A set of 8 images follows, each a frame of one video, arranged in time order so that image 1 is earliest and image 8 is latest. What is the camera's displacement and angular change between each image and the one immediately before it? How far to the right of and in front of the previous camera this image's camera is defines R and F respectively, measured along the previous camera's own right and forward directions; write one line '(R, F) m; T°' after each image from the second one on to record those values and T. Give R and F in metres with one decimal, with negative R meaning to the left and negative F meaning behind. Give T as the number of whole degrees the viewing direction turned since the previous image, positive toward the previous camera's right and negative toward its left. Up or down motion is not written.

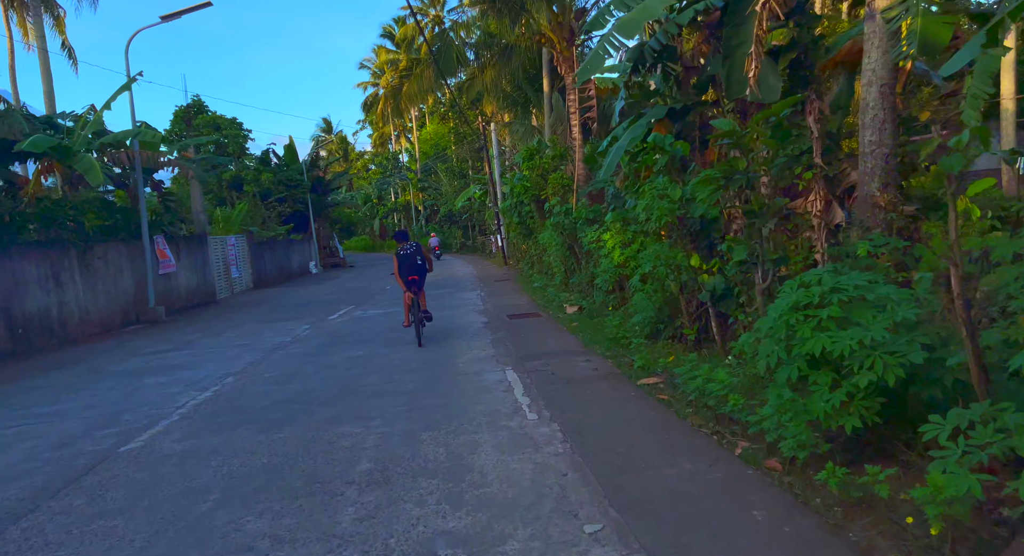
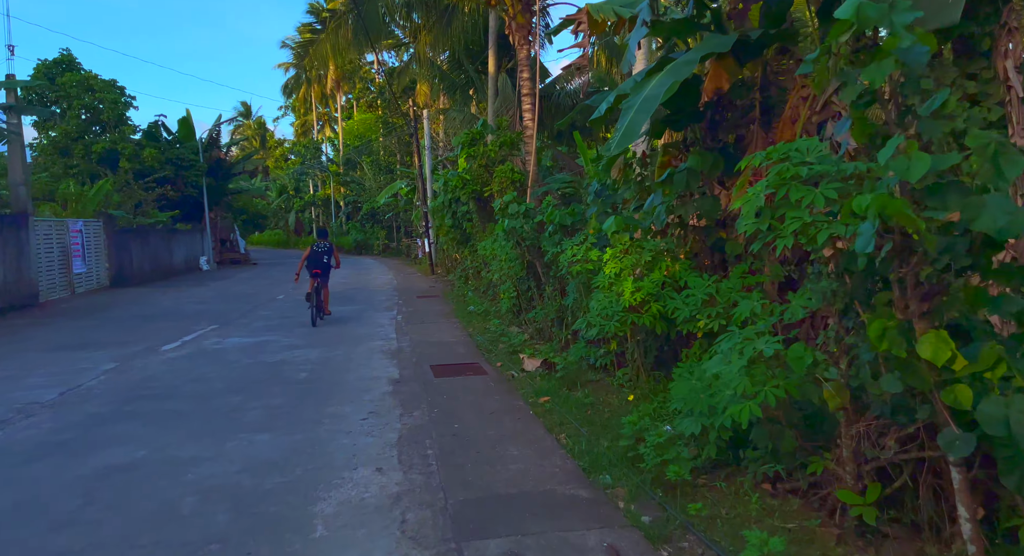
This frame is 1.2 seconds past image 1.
(-0.1, +4.3) m; +6°
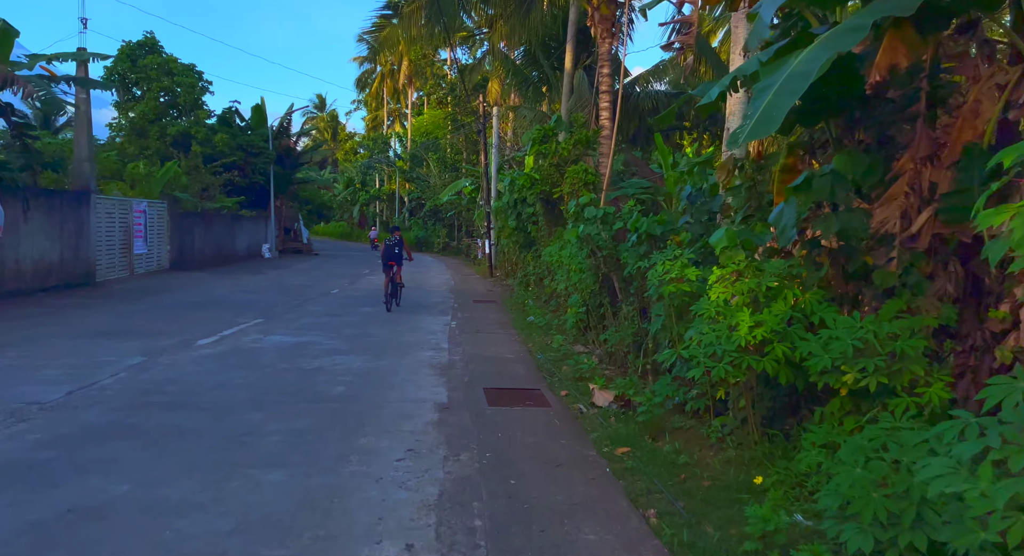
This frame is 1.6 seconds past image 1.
(-0.2, +1.2) m; -5°
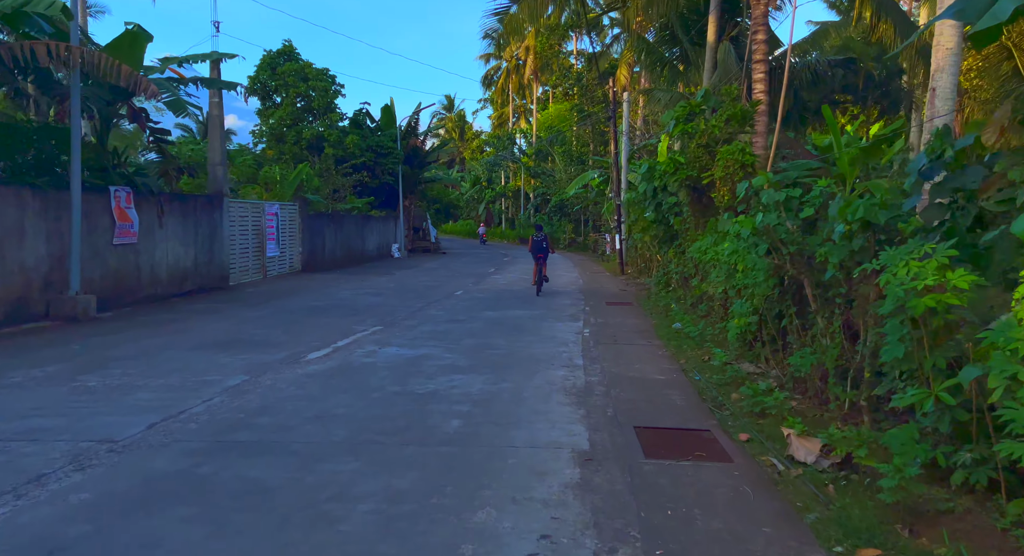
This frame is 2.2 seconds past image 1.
(-0.3, +1.5) m; -11°
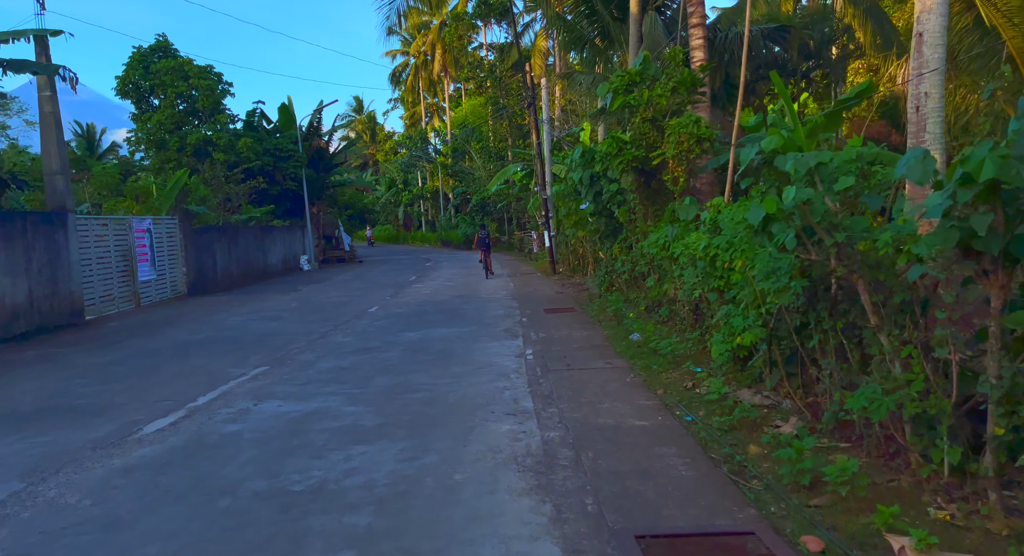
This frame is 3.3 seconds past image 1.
(+0.1, +2.2) m; +6°
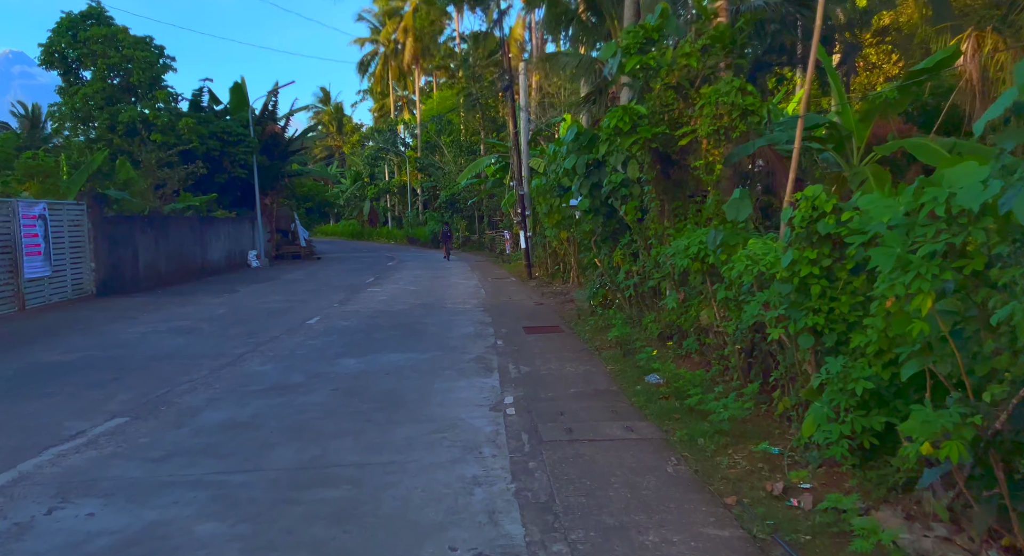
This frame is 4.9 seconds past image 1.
(-0.1, +2.7) m; +3°
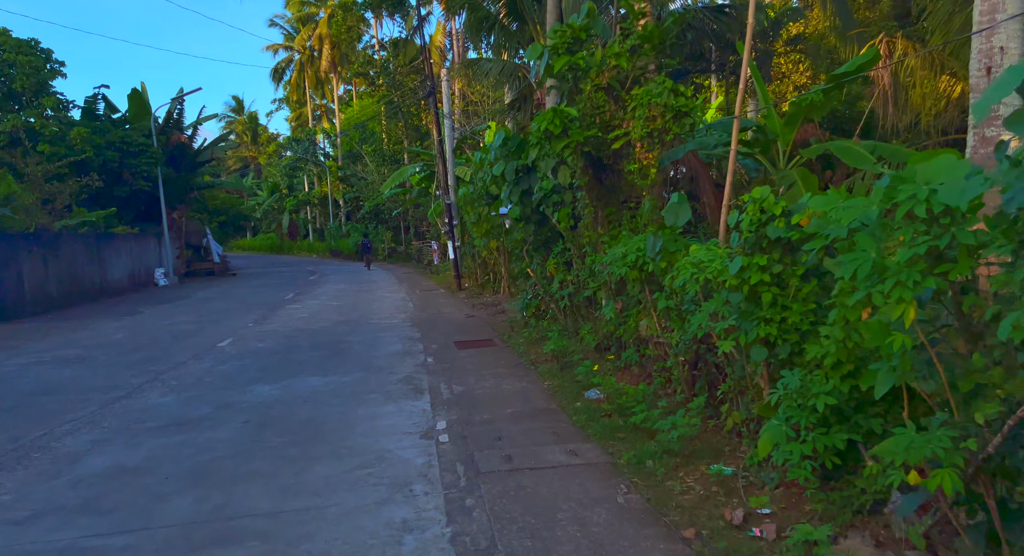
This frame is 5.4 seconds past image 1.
(0.0, +0.5) m; +6°
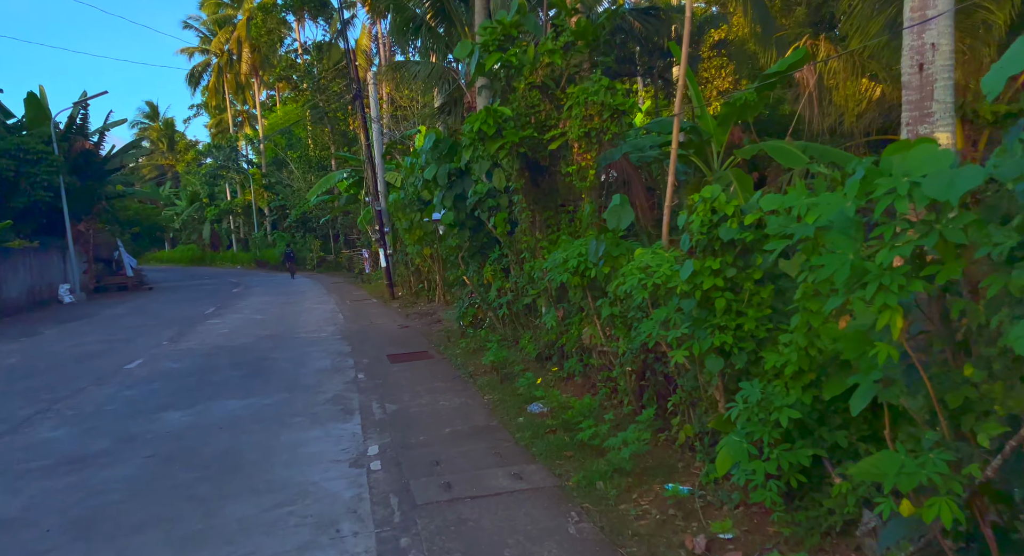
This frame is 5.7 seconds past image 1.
(0.0, +0.4) m; +6°
